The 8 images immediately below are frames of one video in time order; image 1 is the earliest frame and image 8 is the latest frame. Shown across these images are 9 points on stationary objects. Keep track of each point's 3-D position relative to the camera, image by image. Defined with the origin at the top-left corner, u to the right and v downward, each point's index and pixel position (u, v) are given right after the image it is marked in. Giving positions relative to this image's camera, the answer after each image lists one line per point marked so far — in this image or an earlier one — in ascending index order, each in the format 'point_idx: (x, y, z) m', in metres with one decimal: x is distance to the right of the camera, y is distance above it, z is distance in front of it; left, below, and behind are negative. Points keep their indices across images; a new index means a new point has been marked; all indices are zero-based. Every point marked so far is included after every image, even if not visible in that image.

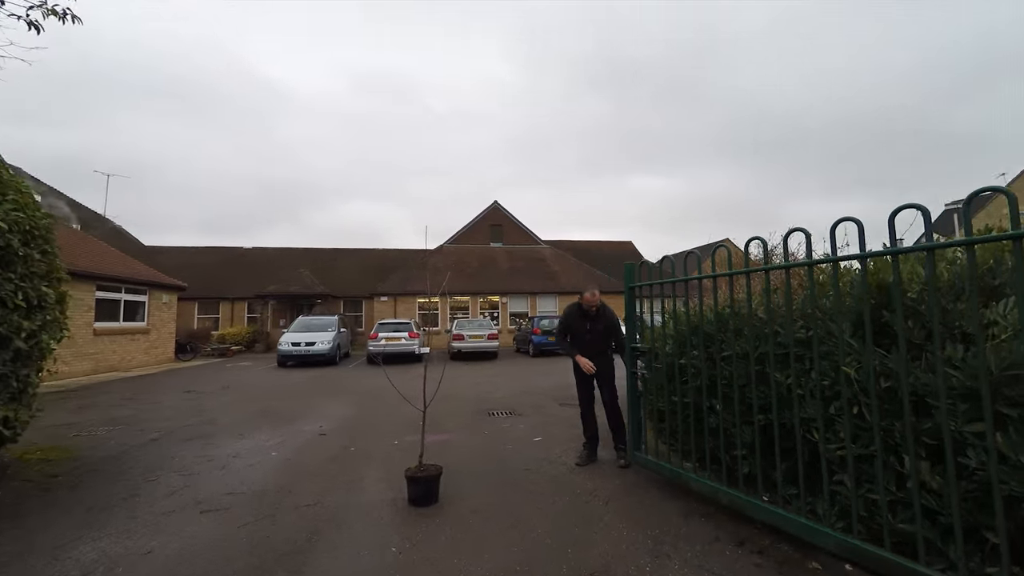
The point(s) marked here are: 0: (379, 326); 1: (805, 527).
0: (-5.0, -1.5, +15.6) m
1: (+2.2, -1.6, +2.8) m
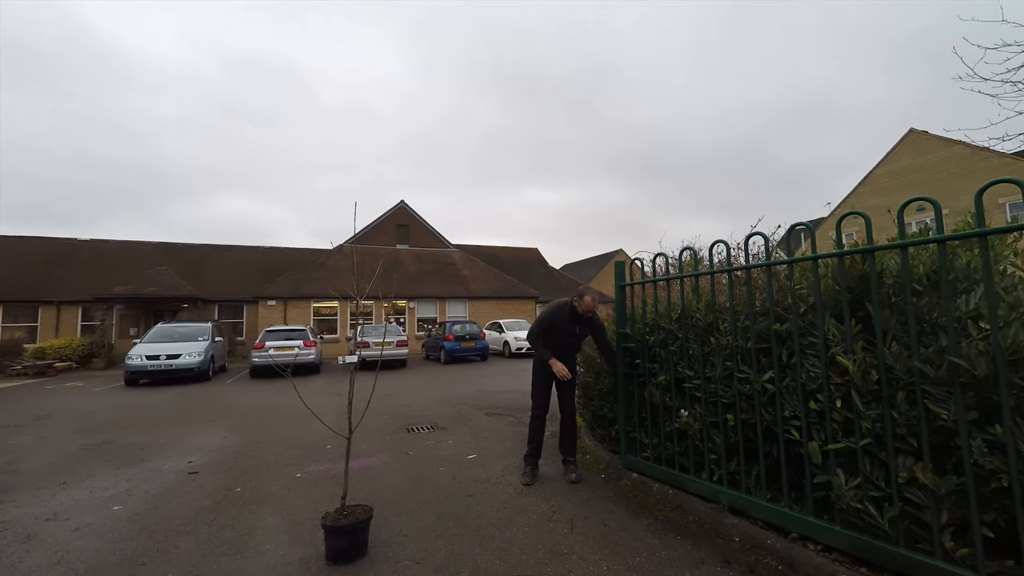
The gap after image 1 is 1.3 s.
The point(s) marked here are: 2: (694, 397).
0: (-8.0, -1.5, +13.4) m
1: (+2.0, -1.5, +2.7) m
2: (+1.6, -0.9, +3.5) m
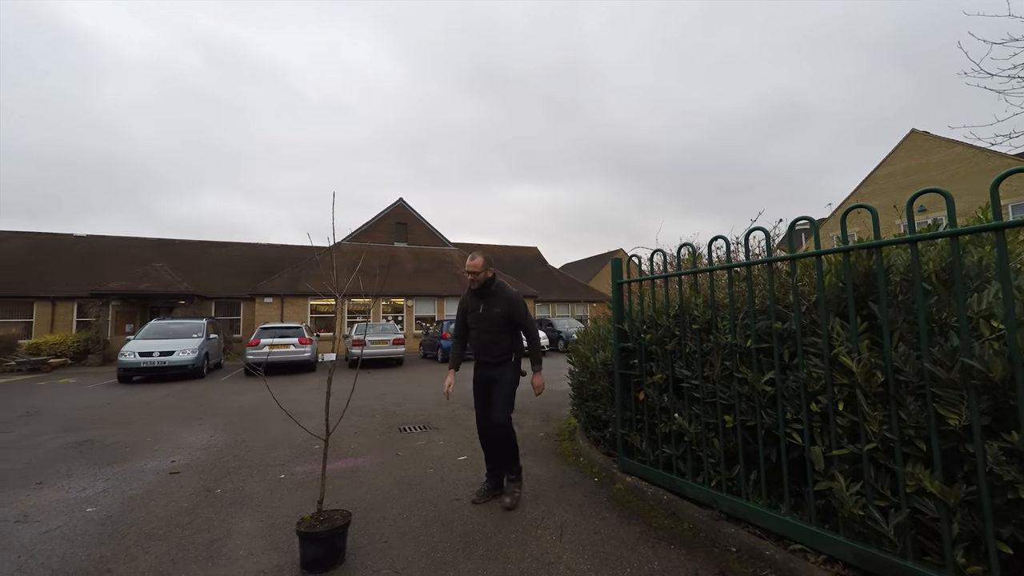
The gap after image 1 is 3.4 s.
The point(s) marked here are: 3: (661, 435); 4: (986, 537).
0: (-8.1, -1.4, +13.3) m
1: (+1.9, -1.5, +2.5) m
2: (+1.5, -0.9, +3.4) m
3: (+1.3, -1.3, +3.6) m
4: (+2.2, -1.1, +1.9) m
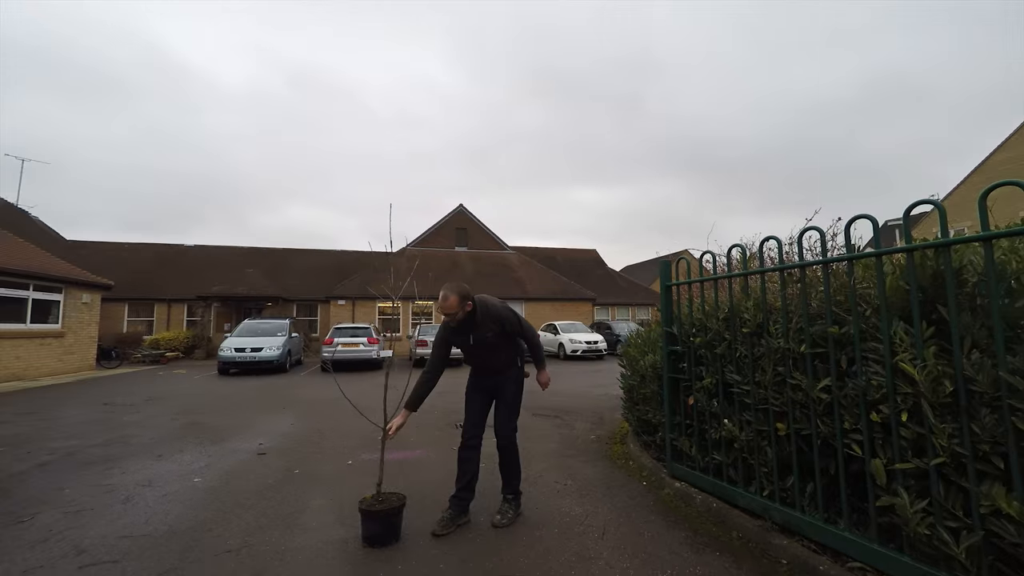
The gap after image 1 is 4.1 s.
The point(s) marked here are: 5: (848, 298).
0: (-6.2, -1.5, +14.5) m
1: (+2.1, -1.5, +2.4) m
2: (+1.8, -0.9, +3.2) m
3: (+1.7, -1.3, +3.5) m
4: (+2.3, -1.1, +1.7) m
5: (+2.1, -0.1, +2.6) m
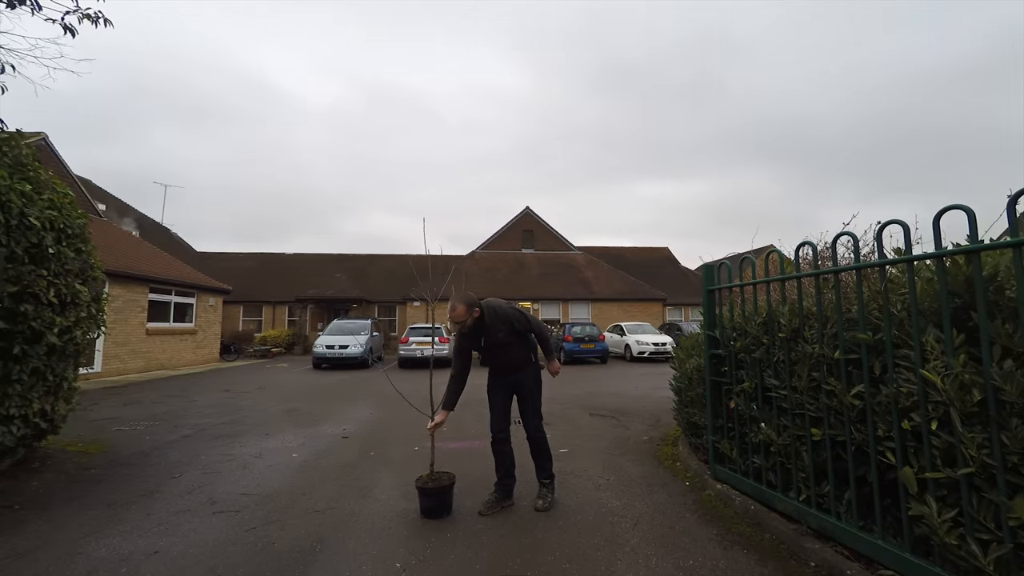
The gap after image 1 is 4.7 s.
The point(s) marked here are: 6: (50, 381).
0: (-3.9, -1.6, +15.7) m
1: (+2.3, -1.6, +2.3) m
2: (+2.1, -1.0, +3.3) m
3: (+2.1, -1.3, +3.5) m
4: (+2.3, -1.2, +1.6) m
5: (+2.3, -0.1, +2.6) m
6: (-4.8, -1.0, +4.3) m
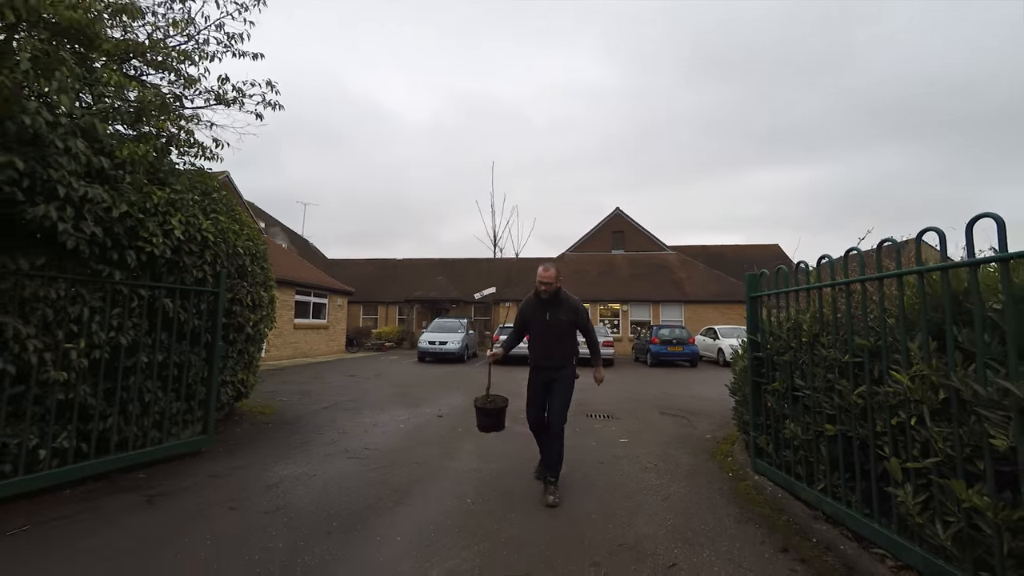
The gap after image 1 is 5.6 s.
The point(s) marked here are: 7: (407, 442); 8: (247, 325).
0: (-0.5, -1.7, +17.0) m
1: (+2.5, -1.6, +2.7) m
2: (+2.5, -1.0, +3.6) m
3: (+2.5, -1.4, +3.9) m
4: (+2.4, -1.3, +2.0) m
5: (+2.6, -0.2, +2.9) m
6: (-4.0, -1.1, +6.1) m
7: (-1.4, -2.1, +5.7) m
8: (-3.8, -0.5, +5.9) m
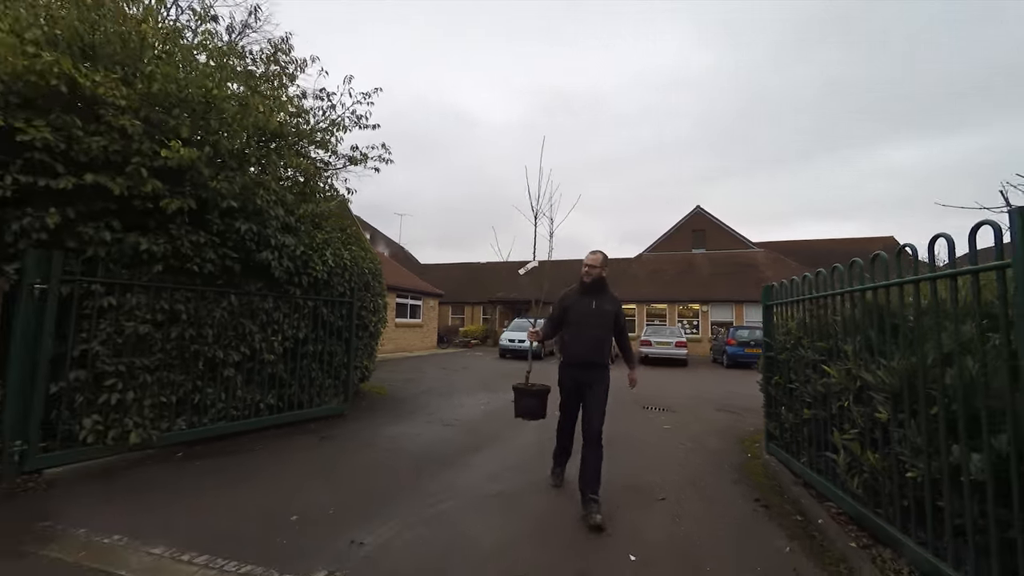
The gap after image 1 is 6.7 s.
0: (+2.7, -1.8, +18.2) m
1: (+2.8, -1.8, +3.5) m
2: (+3.0, -1.2, +4.4) m
3: (+3.1, -1.6, +4.7) m
4: (+2.5, -1.4, +2.8) m
5: (+2.9, -0.3, +3.7) m
6: (-2.9, -1.2, +8.2) m
7: (-0.5, -2.3, +7.2) m
8: (-2.7, -0.7, +7.9) m
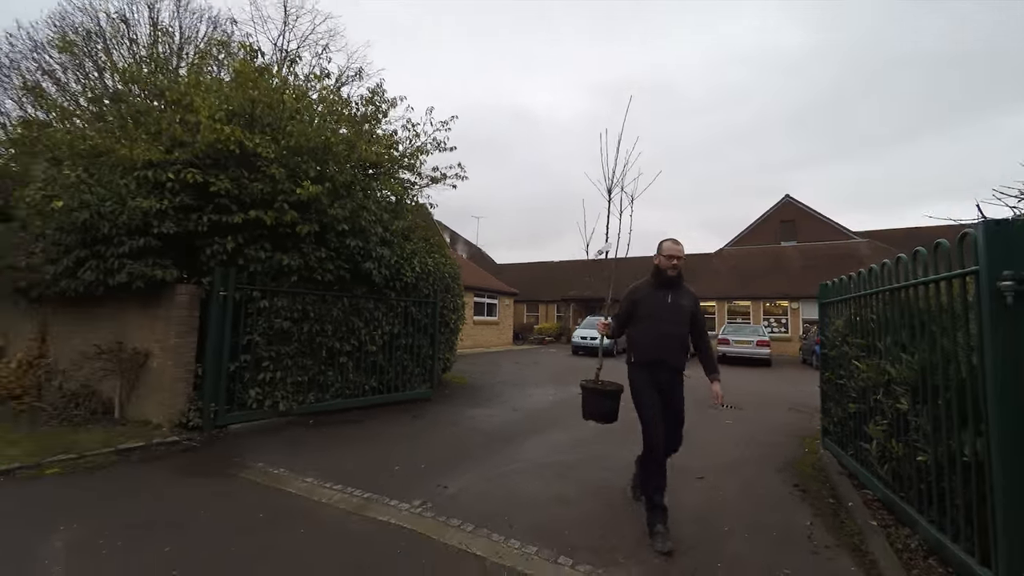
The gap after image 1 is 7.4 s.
0: (+5.9, -1.7, +18.1) m
1: (+3.3, -1.8, +3.7) m
2: (+3.7, -1.2, +4.5) m
3: (+3.8, -1.5, +4.8) m
4: (+2.9, -1.4, +3.1) m
5: (+3.4, -0.3, +3.9) m
6: (-1.4, -1.3, +9.4) m
7: (+0.8, -2.3, +8.0) m
8: (-1.4, -0.7, +9.1) m
